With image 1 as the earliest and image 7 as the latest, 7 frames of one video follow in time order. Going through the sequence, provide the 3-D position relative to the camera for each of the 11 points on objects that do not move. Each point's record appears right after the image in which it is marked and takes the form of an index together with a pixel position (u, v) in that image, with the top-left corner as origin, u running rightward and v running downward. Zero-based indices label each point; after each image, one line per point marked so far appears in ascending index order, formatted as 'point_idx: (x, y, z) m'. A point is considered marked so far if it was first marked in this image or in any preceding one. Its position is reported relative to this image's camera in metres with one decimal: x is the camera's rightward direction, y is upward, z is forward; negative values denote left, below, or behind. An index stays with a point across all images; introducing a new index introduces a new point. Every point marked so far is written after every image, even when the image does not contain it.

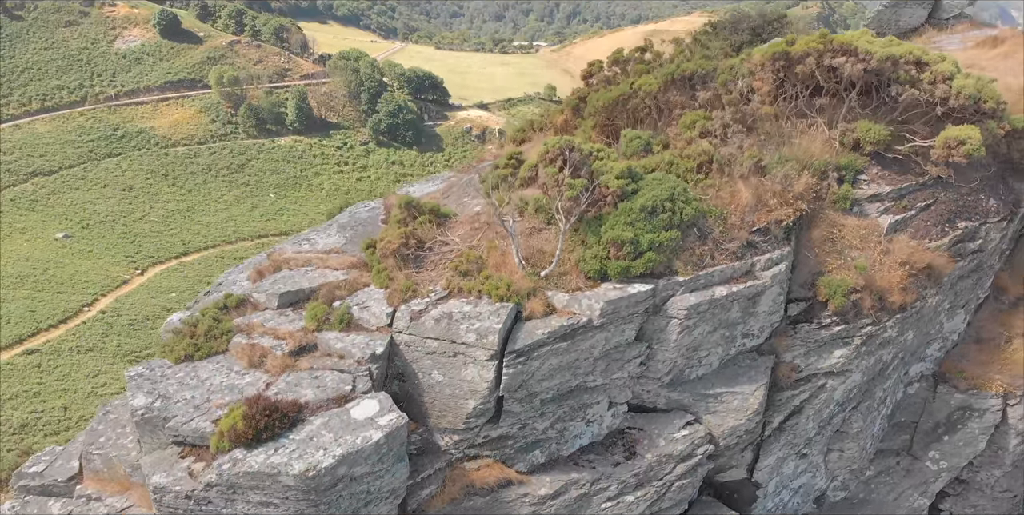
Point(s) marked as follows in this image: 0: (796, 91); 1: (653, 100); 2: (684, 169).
0: (+6.1, +3.6, +12.4) m
1: (+3.1, +3.4, +12.9) m
2: (+3.4, +1.7, +11.2) m
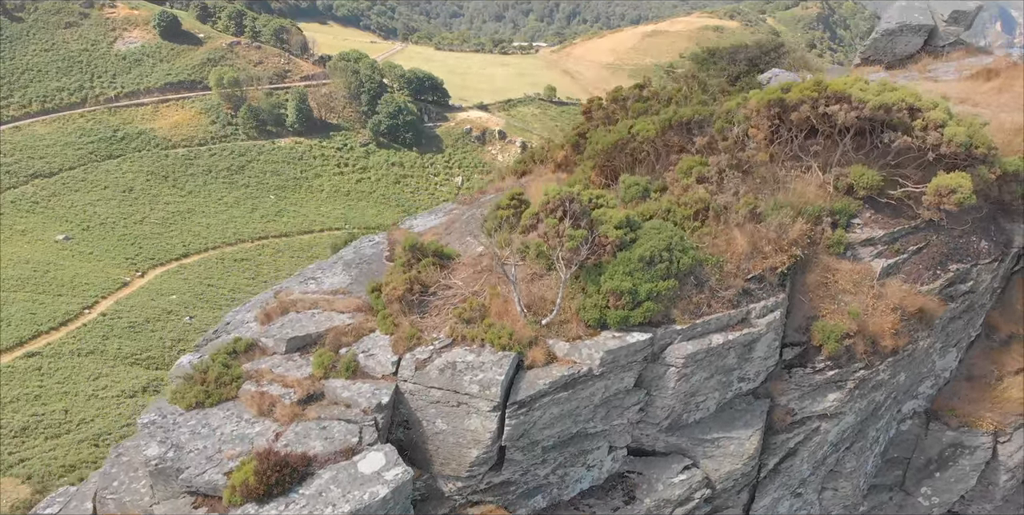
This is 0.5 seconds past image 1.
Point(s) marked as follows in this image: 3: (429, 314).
0: (+6.2, +2.7, +12.7) m
1: (+3.2, +2.5, +13.2) m
2: (+3.4, +0.8, +11.5) m
3: (-1.6, -1.1, +11.3) m
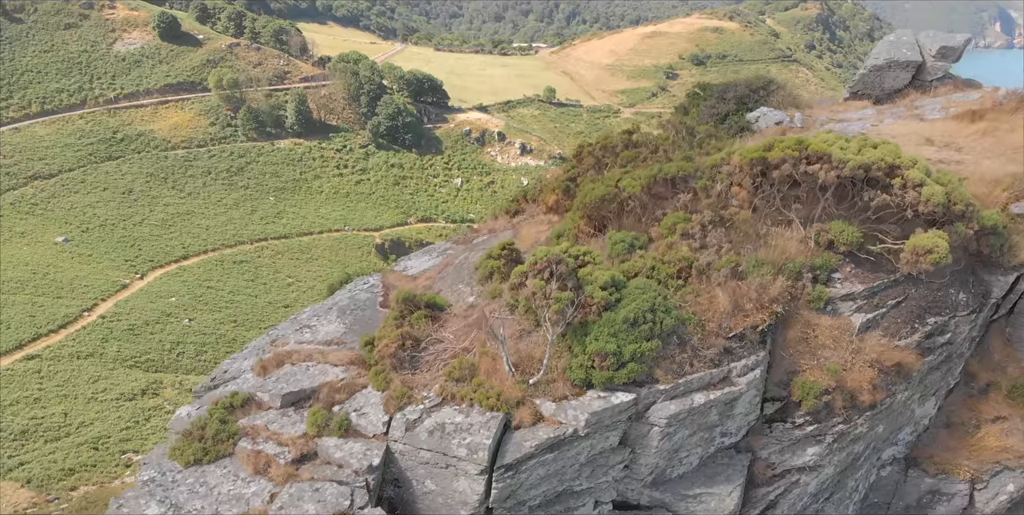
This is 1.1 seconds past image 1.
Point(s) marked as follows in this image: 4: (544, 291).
0: (+5.9, +1.5, +13.0) m
1: (+2.9, +1.3, +13.6) m
2: (+3.2, -0.4, +11.8) m
3: (-1.9, -2.3, +11.6) m
4: (+0.6, -0.7, +11.3) m
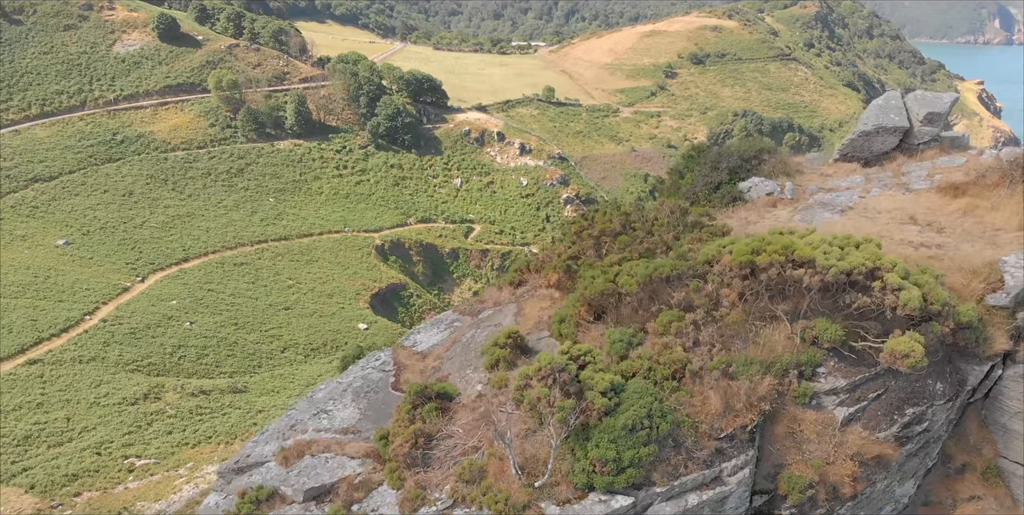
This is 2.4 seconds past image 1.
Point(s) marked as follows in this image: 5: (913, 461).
0: (+6.1, -0.8, +13.9) m
1: (+3.1, -1.0, +14.5) m
2: (+3.3, -2.7, +12.7) m
3: (-1.7, -4.6, +12.5) m
4: (+0.8, -3.0, +12.2) m
5: (+9.8, -5.0, +14.0) m
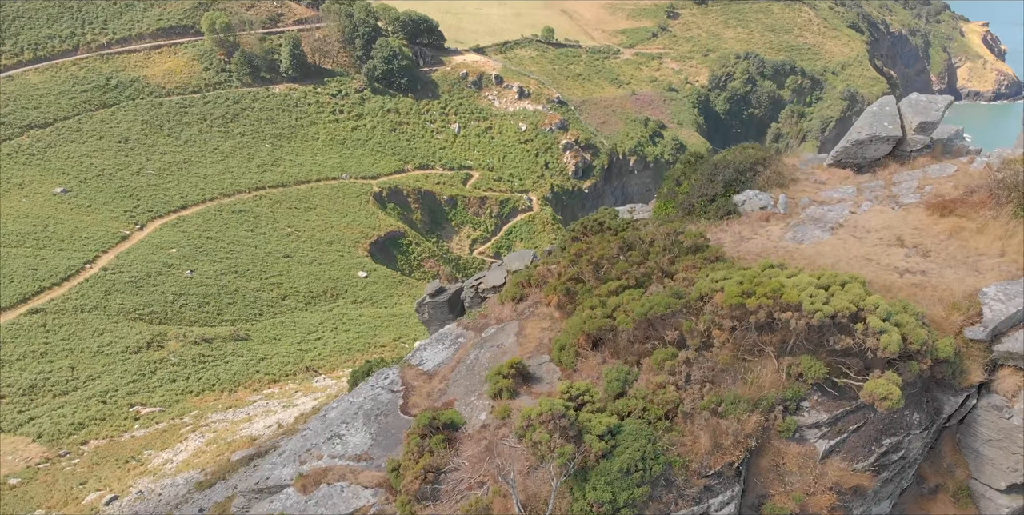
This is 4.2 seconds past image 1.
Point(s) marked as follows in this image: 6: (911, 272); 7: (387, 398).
0: (+6.1, -1.8, +14.6) m
1: (+3.1, -2.0, +15.2) m
2: (+3.4, -3.8, +13.5) m
3: (-1.7, -5.7, +13.5) m
4: (+0.8, -4.2, +13.1) m
5: (+9.9, -6.0, +15.0) m
6: (+12.1, -0.4, +17.3) m
7: (-3.7, -4.2, +17.2) m
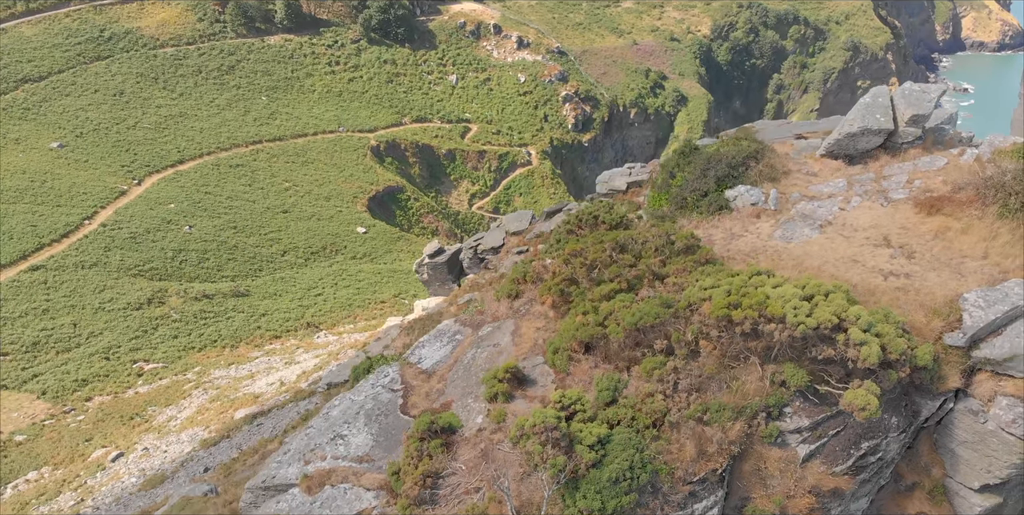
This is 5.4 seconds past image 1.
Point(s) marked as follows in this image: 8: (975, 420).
0: (+6.0, -2.1, +15.1) m
1: (+3.0, -2.2, +15.6) m
2: (+3.2, -4.2, +14.1) m
3: (-1.8, -6.1, +14.2) m
4: (+0.7, -4.6, +13.7) m
5: (+9.8, -6.3, +15.7) m
6: (+12.0, -0.6, +17.6) m
7: (-3.9, -4.4, +17.8) m
8: (+12.6, -4.4, +15.5) m
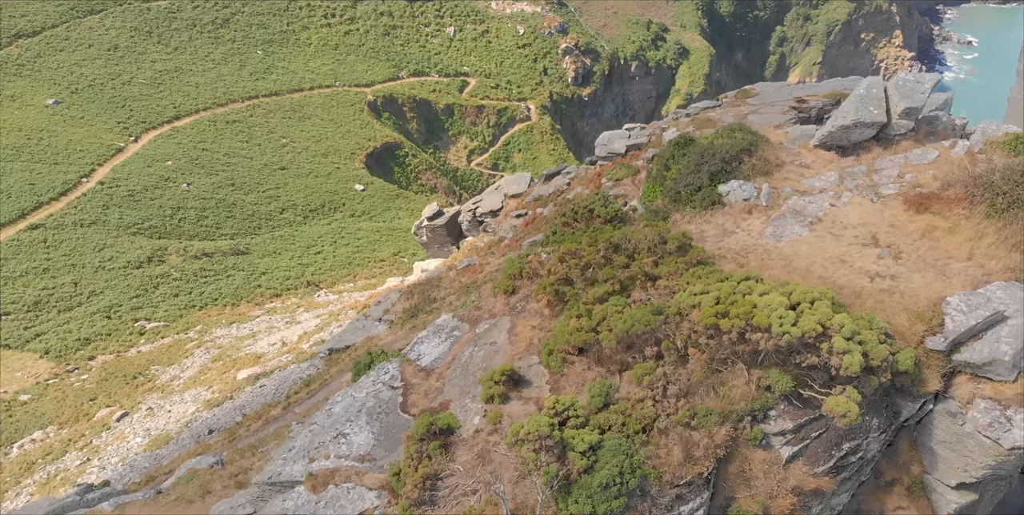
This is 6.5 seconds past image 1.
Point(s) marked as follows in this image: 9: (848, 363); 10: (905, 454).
0: (+5.9, -2.4, +15.5) m
1: (+2.9, -2.5, +16.1) m
2: (+3.1, -4.5, +14.7) m
3: (-1.9, -6.4, +14.9) m
4: (+0.6, -4.9, +14.3) m
5: (+9.7, -6.5, +16.5) m
6: (+11.8, -0.7, +18.0) m
7: (-4.0, -4.5, +18.3) m
8: (+12.5, -4.6, +16.1) m
9: (+8.7, -2.8, +14.6) m
10: (+12.1, -6.0, +17.6) m
